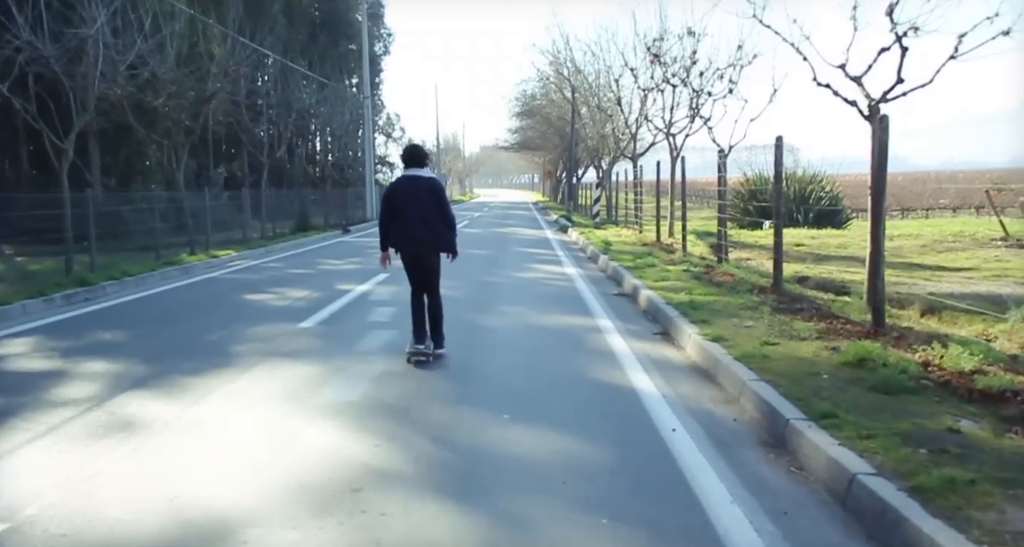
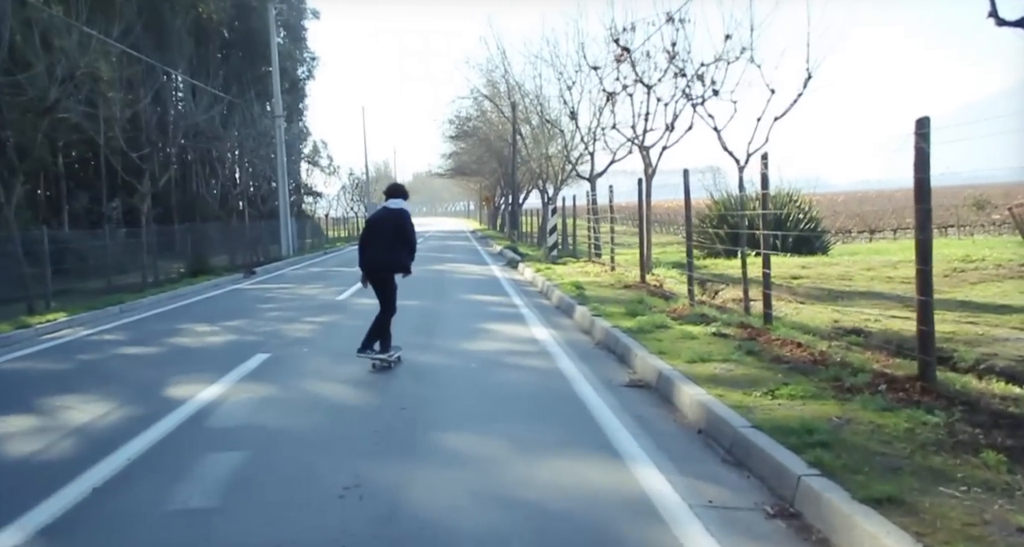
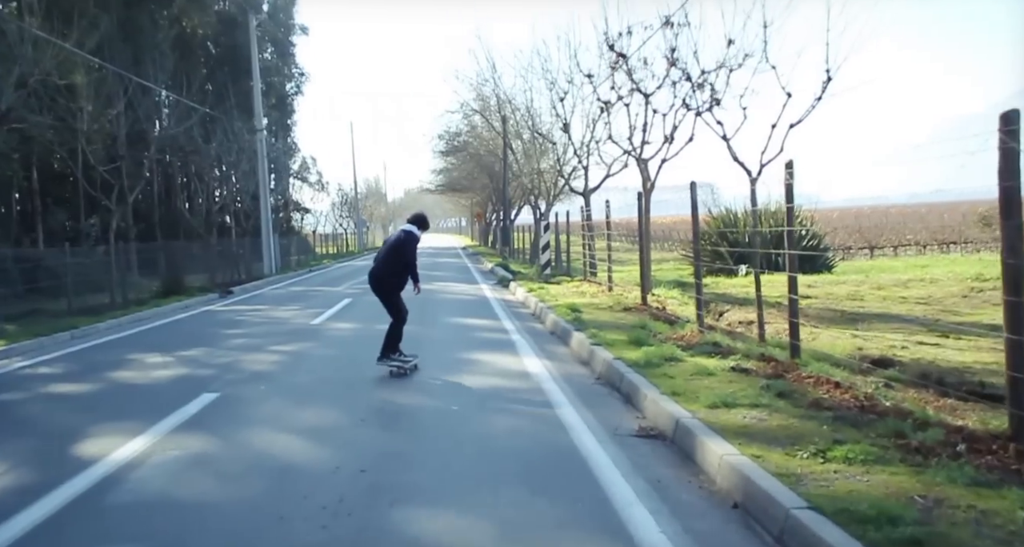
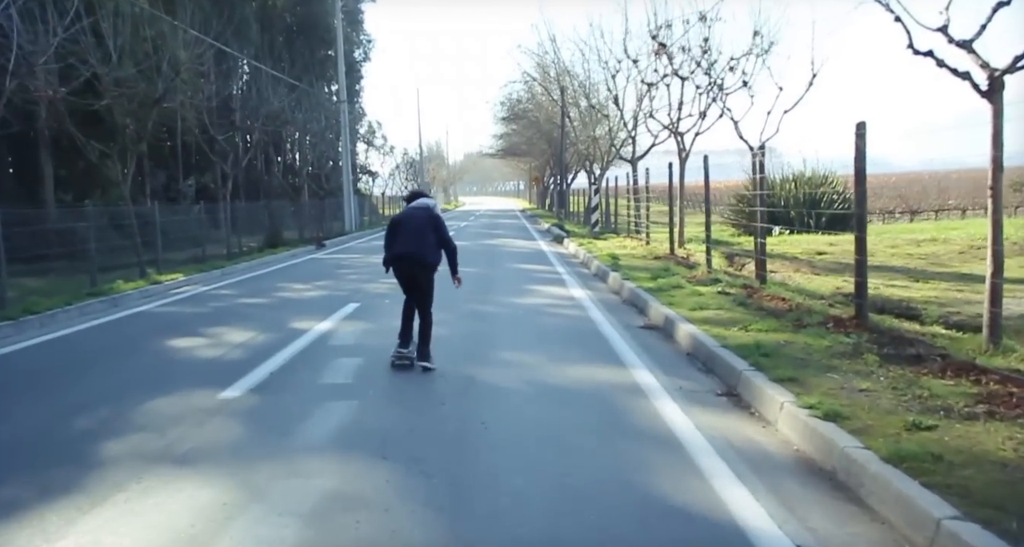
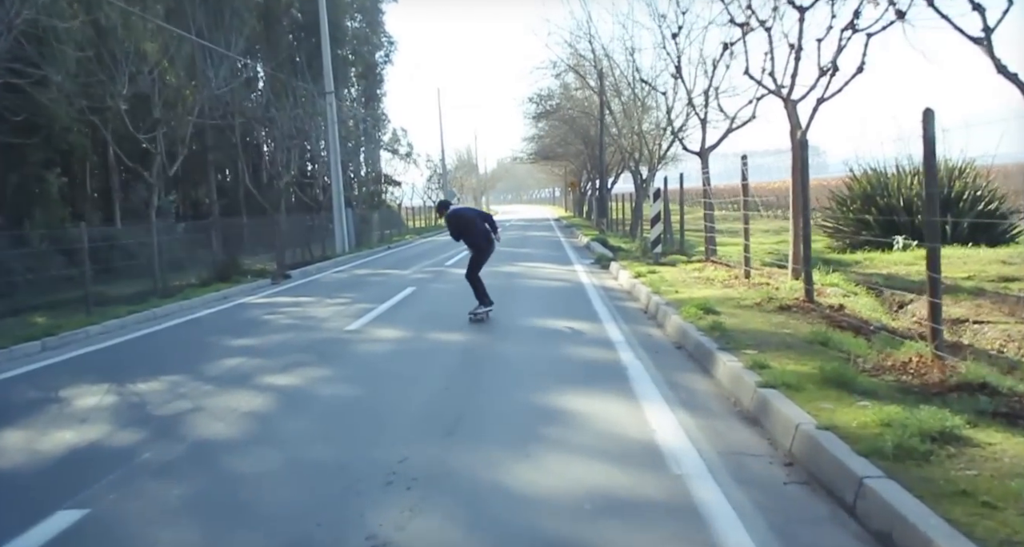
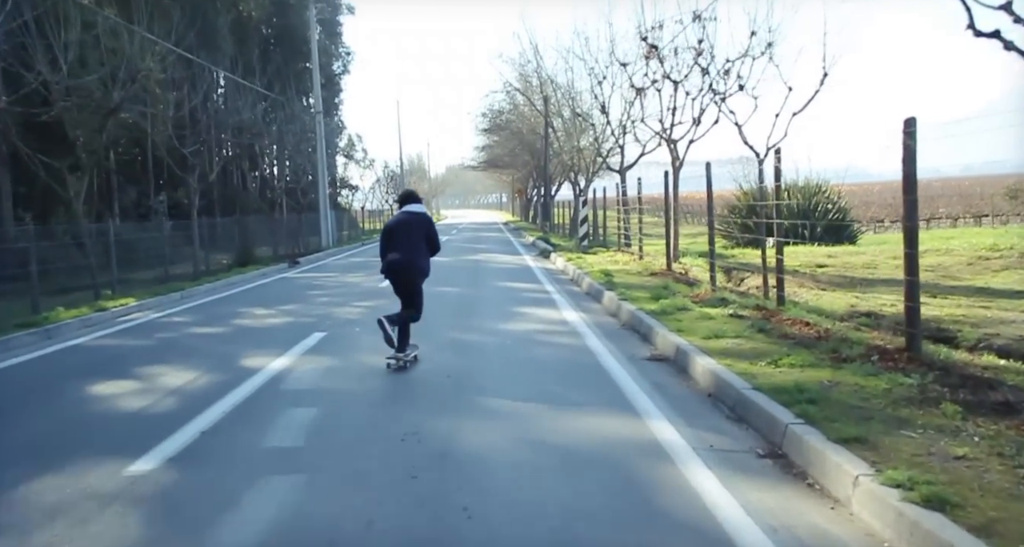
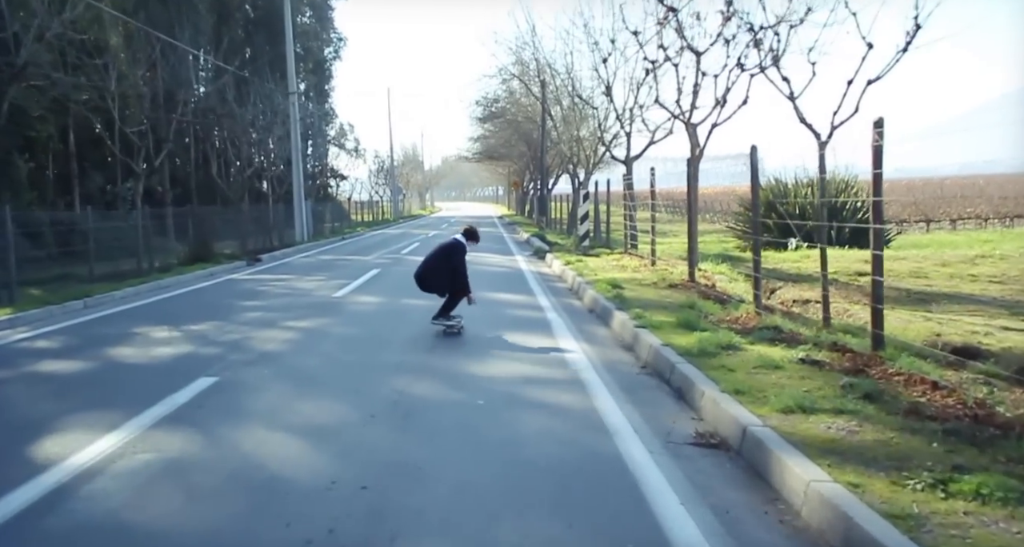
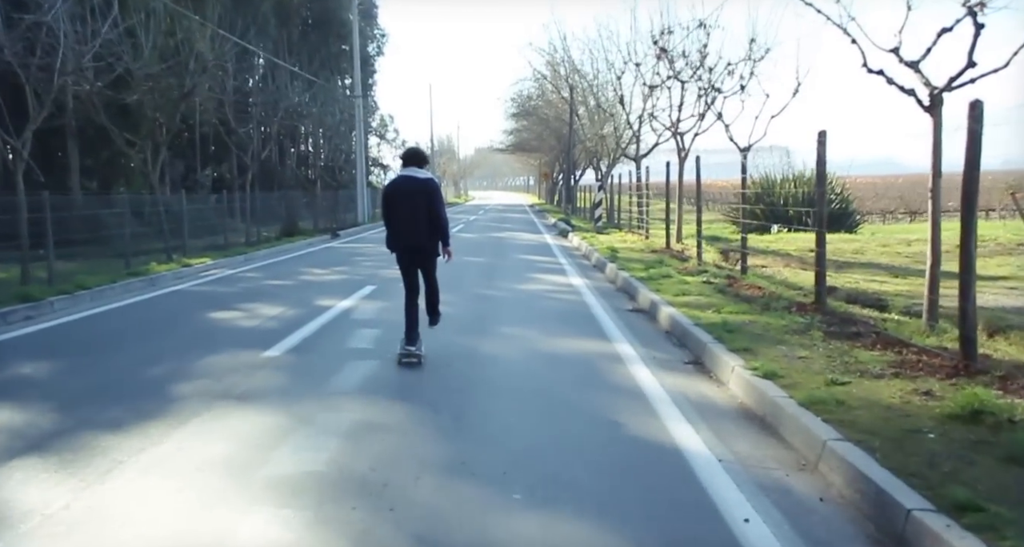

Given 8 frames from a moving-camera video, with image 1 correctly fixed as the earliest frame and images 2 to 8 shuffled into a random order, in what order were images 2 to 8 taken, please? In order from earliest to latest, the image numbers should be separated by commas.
8, 4, 6, 2, 3, 7, 5
